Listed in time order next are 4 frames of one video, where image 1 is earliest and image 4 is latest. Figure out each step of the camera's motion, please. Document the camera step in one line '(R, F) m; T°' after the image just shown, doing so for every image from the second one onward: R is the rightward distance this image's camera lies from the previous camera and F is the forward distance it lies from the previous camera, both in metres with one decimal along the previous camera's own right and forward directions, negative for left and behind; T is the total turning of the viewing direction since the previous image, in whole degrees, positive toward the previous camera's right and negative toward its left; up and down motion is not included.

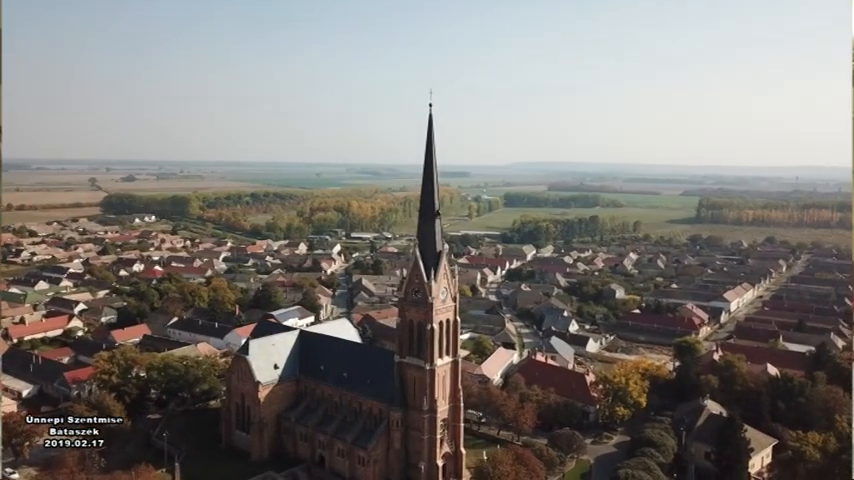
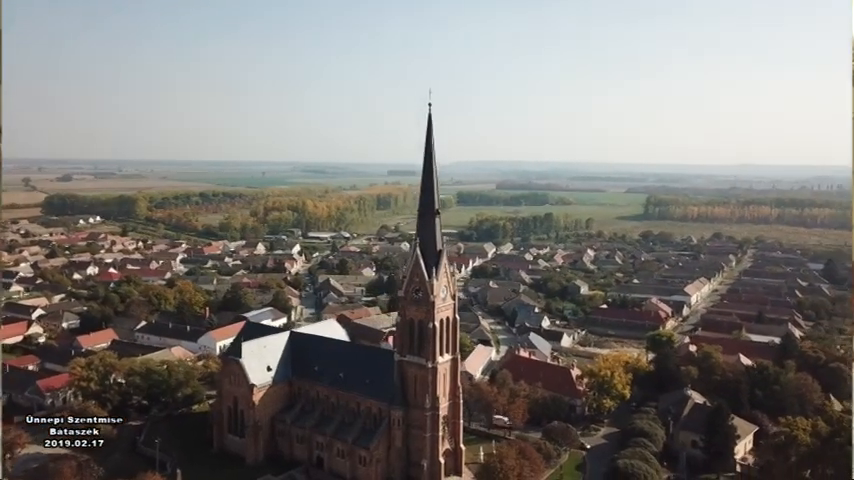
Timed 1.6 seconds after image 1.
(-2.6, -0.1) m; +4°
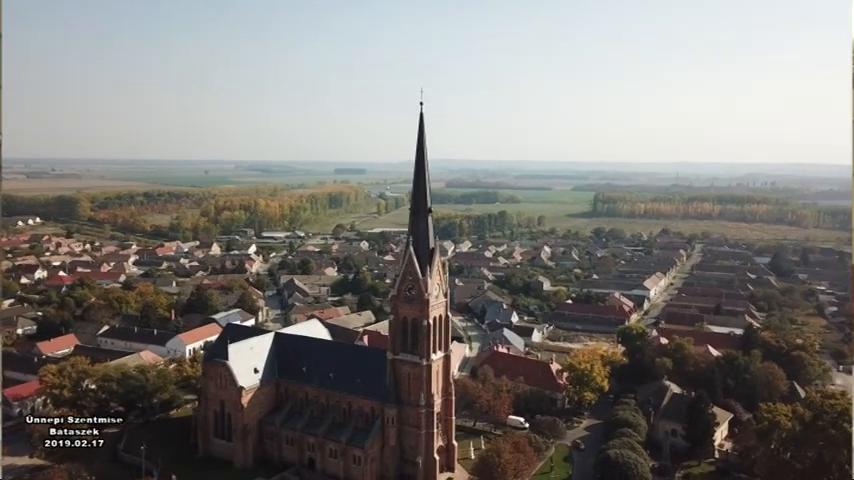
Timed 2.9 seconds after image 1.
(-2.2, -0.1) m; +4°
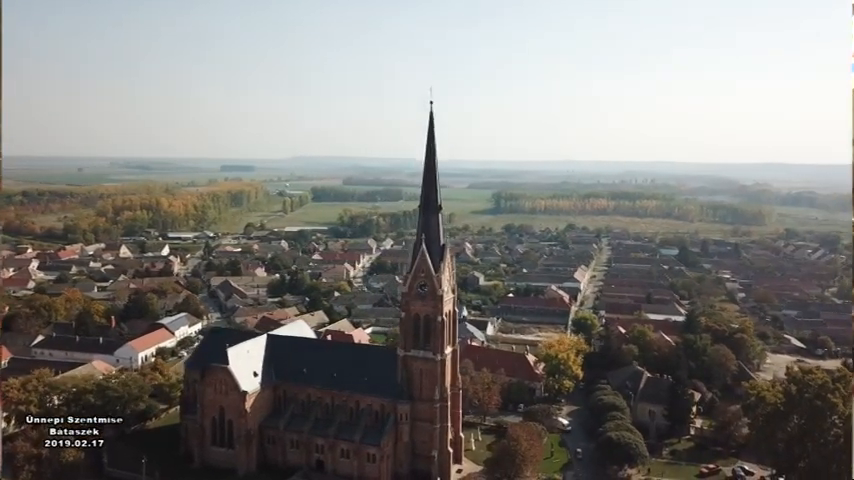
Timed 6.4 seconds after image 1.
(-5.9, 0.0) m; +9°
